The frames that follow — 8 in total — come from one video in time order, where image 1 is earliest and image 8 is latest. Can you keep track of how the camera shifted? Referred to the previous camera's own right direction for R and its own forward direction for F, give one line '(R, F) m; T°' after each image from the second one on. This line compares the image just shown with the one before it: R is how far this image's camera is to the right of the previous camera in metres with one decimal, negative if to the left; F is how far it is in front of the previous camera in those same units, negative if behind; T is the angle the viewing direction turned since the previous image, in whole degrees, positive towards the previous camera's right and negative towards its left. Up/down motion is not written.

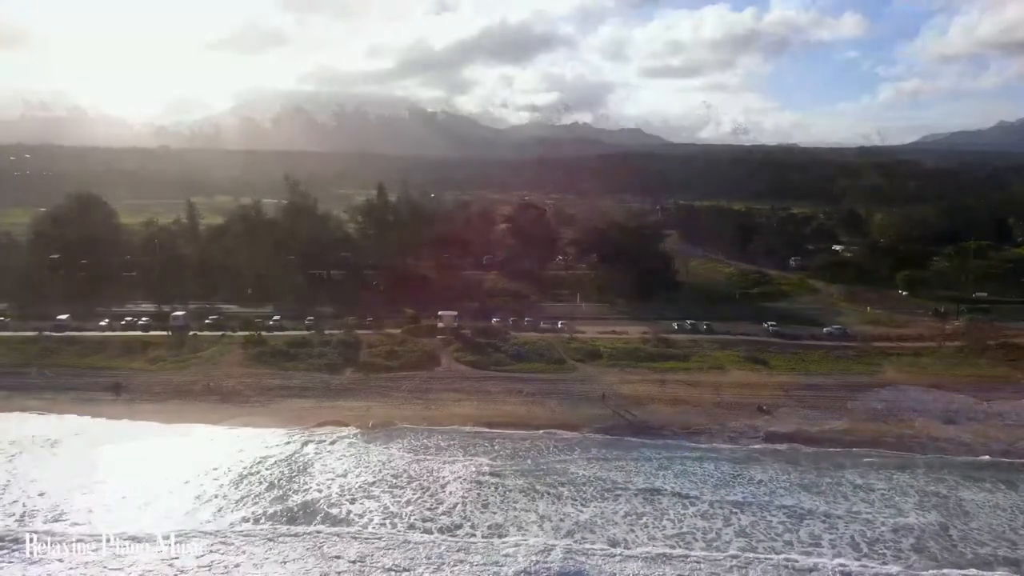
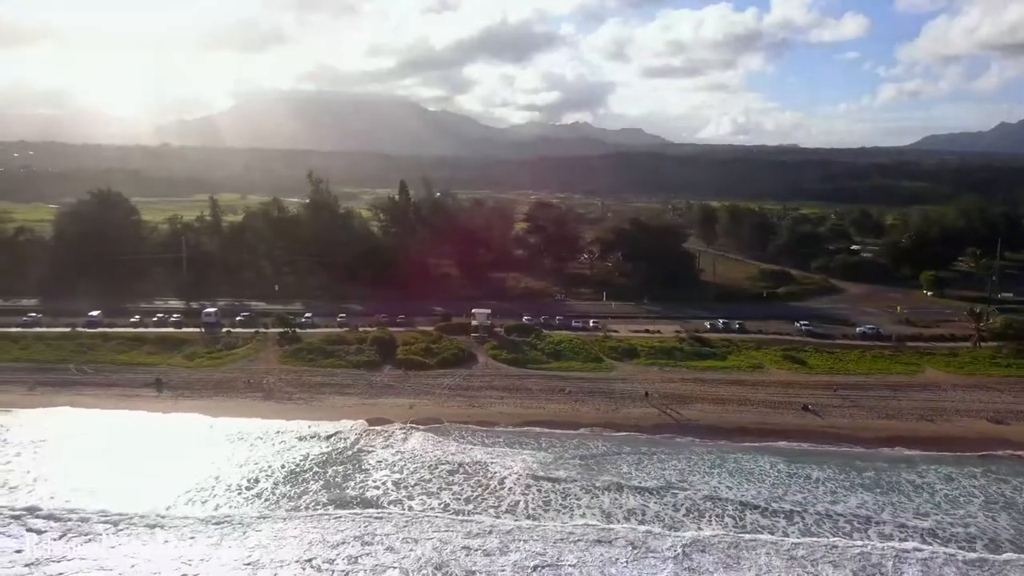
(-1.7, +0.1) m; 0°
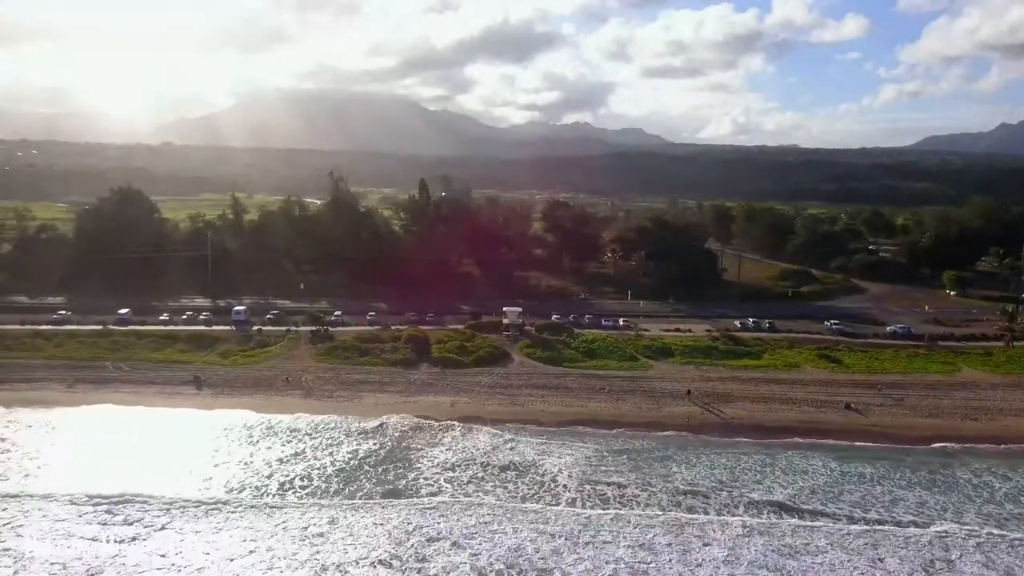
(-1.6, +0.1) m; 0°
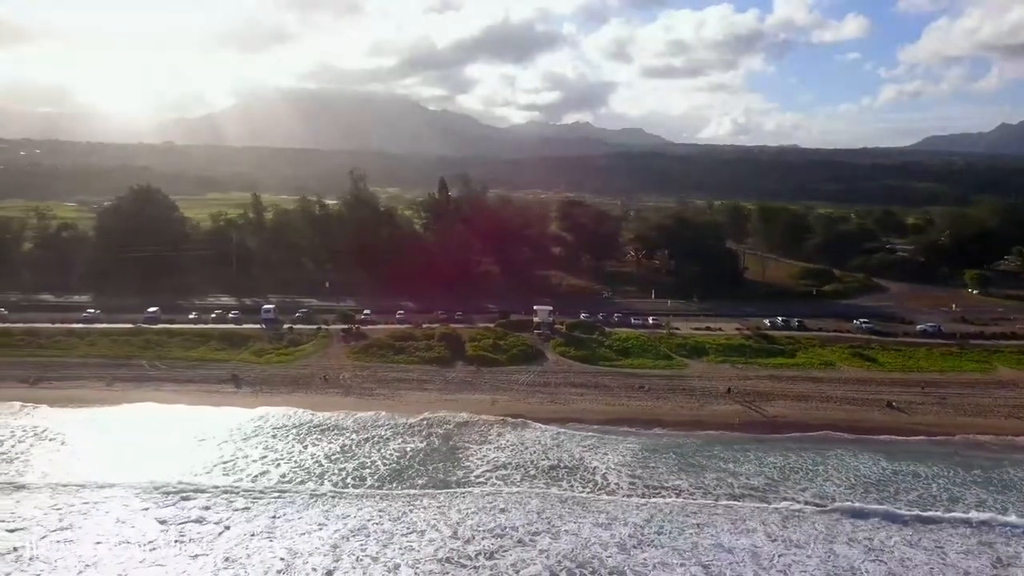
(-1.6, +0.1) m; 0°
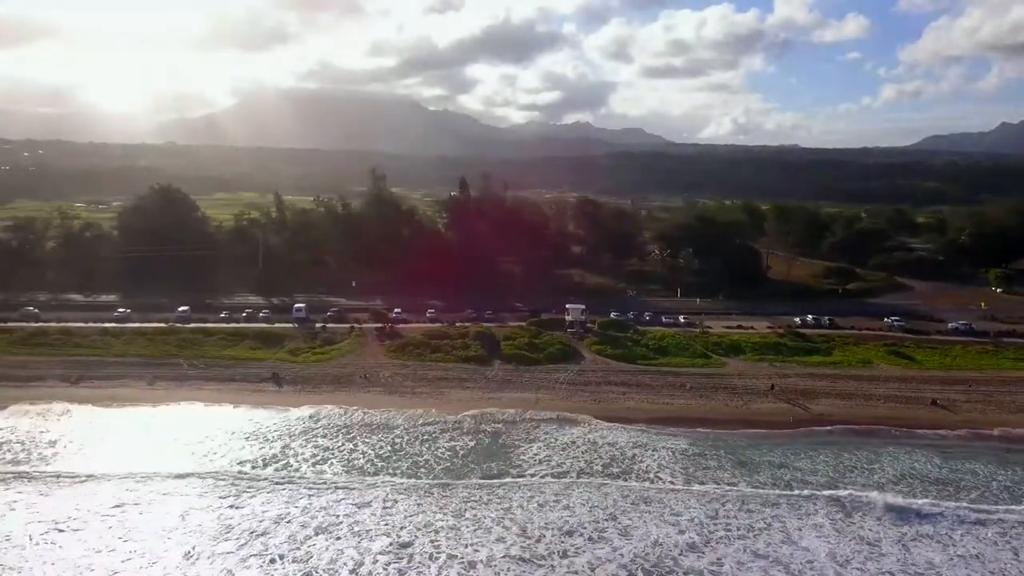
(-1.6, +0.1) m; 0°
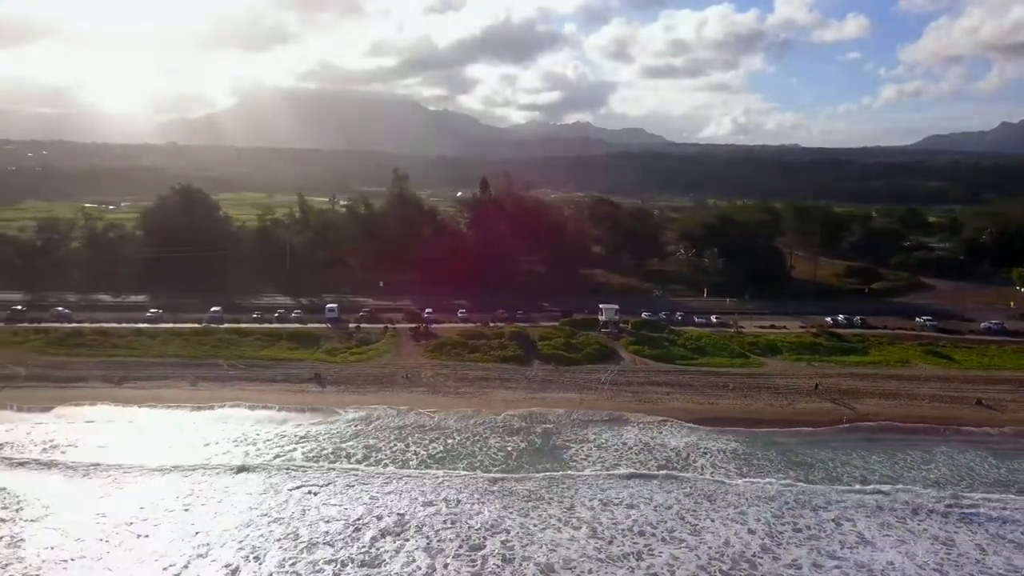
(-1.7, +0.1) m; 0°
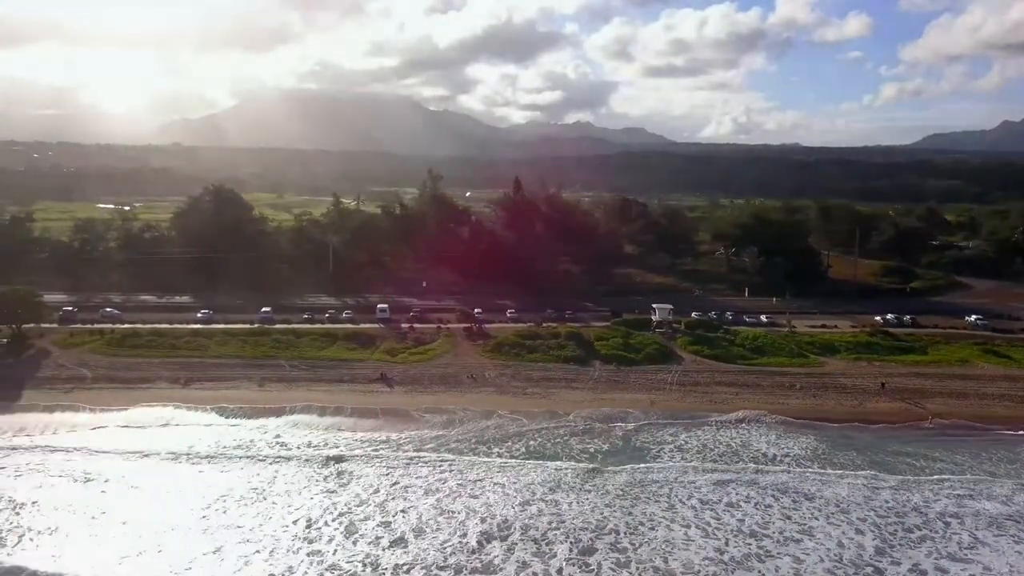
(-2.6, +0.1) m; 0°
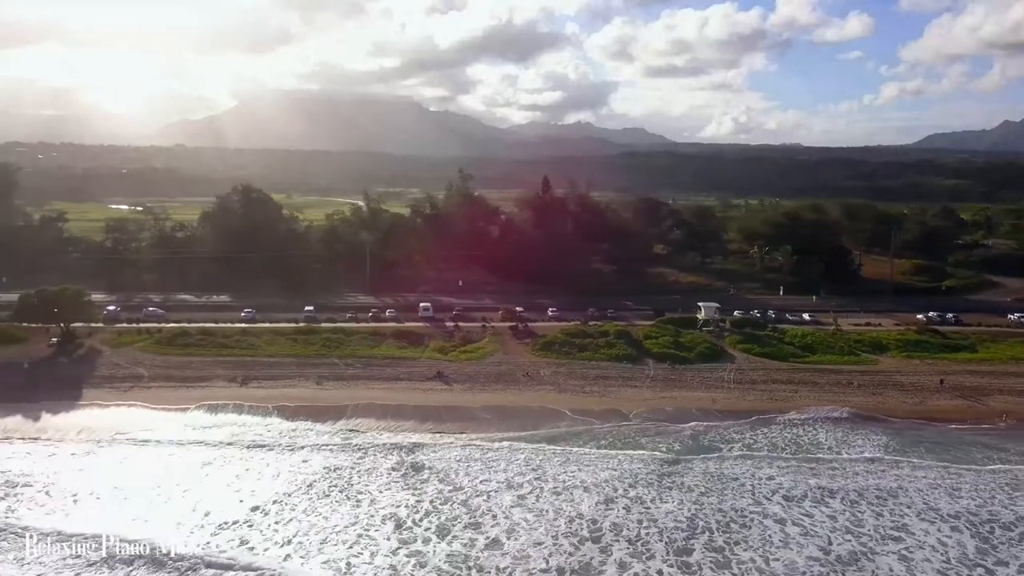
(-2.2, +0.1) m; 0°
